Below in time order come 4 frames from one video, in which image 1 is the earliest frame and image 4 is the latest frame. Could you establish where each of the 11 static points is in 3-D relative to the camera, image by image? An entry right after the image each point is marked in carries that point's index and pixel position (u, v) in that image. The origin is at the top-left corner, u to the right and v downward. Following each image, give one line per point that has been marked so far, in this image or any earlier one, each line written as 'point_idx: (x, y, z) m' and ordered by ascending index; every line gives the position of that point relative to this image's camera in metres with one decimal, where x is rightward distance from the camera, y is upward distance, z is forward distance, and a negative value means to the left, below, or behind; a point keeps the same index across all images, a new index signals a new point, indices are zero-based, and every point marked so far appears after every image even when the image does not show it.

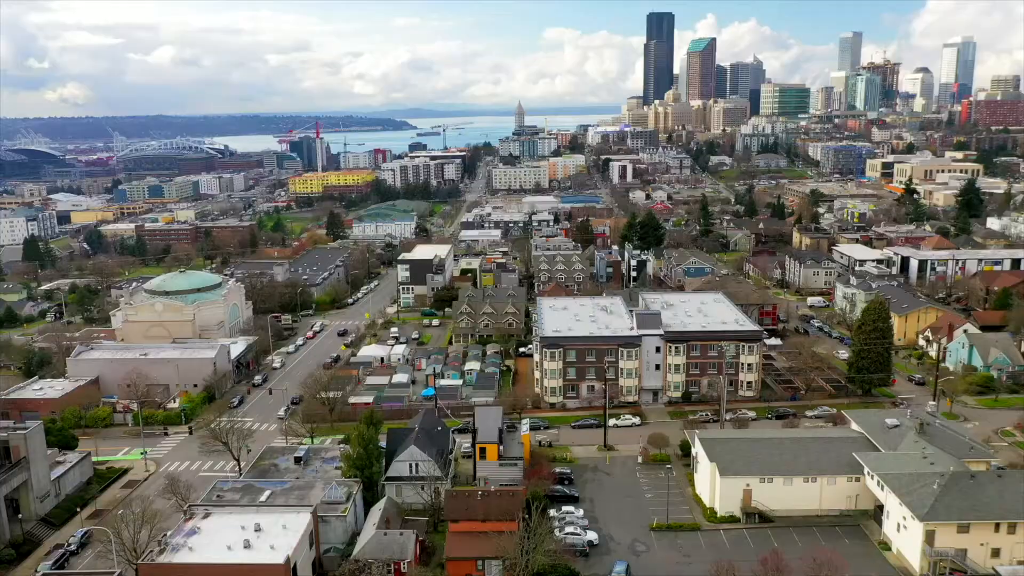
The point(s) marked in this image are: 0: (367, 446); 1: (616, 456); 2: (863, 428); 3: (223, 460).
0: (-2.5, -2.8, +15.7) m
1: (+2.1, -3.4, +18.2) m
2: (+6.2, -2.5, +16.0) m
3: (-6.0, -3.6, +18.8) m
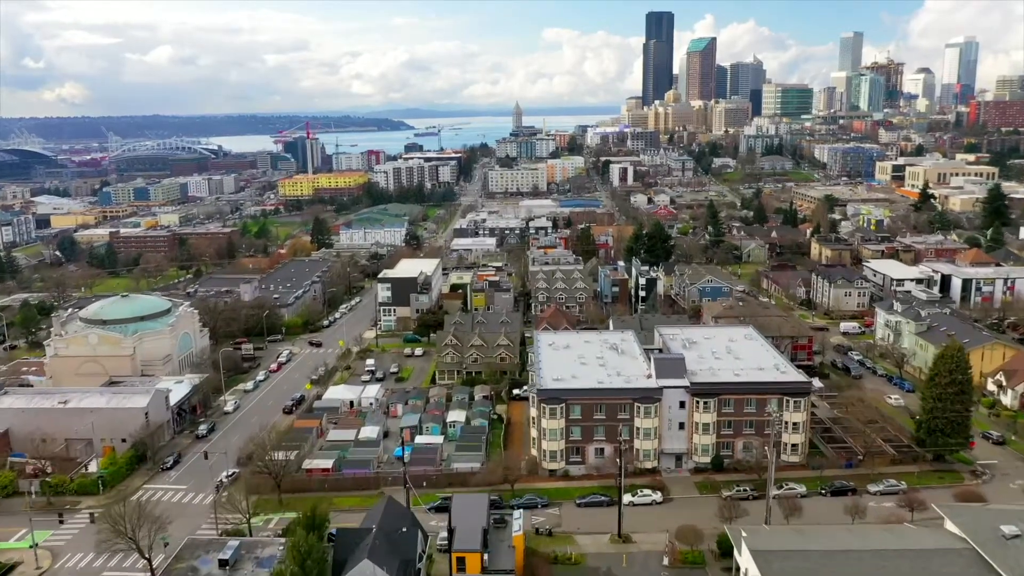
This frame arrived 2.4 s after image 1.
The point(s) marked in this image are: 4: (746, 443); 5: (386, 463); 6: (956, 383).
0: (-2.7, -3.5, +11.7) m
1: (+1.9, -4.2, +14.2) m
2: (+6.1, -3.3, +12.0) m
3: (-6.2, -4.4, +14.8) m
4: (+4.5, -3.0, +17.5) m
5: (-2.6, -3.6, +18.6) m
6: (+8.3, -1.8, +16.9) m
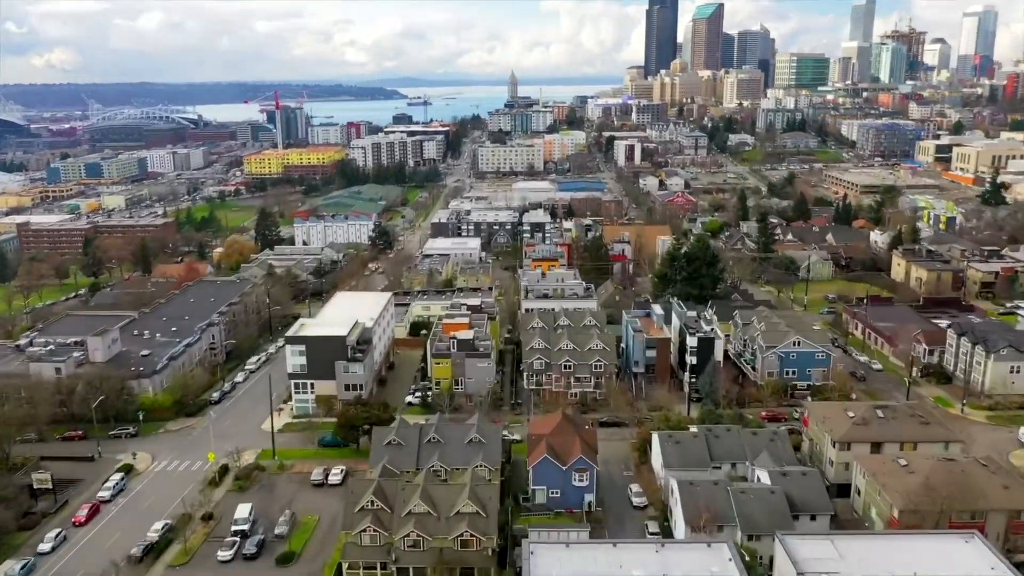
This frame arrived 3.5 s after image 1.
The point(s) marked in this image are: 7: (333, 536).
0: (-3.1, -5.8, +0.3) m
1: (+1.6, -6.3, +2.9) m
2: (+5.7, -5.5, +0.7) m
3: (-6.6, -6.5, +3.4) m
4: (+4.2, -5.1, +6.1) m
5: (-3.0, -5.6, +7.2) m
6: (+7.9, -3.9, +5.5) m
7: (-3.0, -4.1, +15.4) m
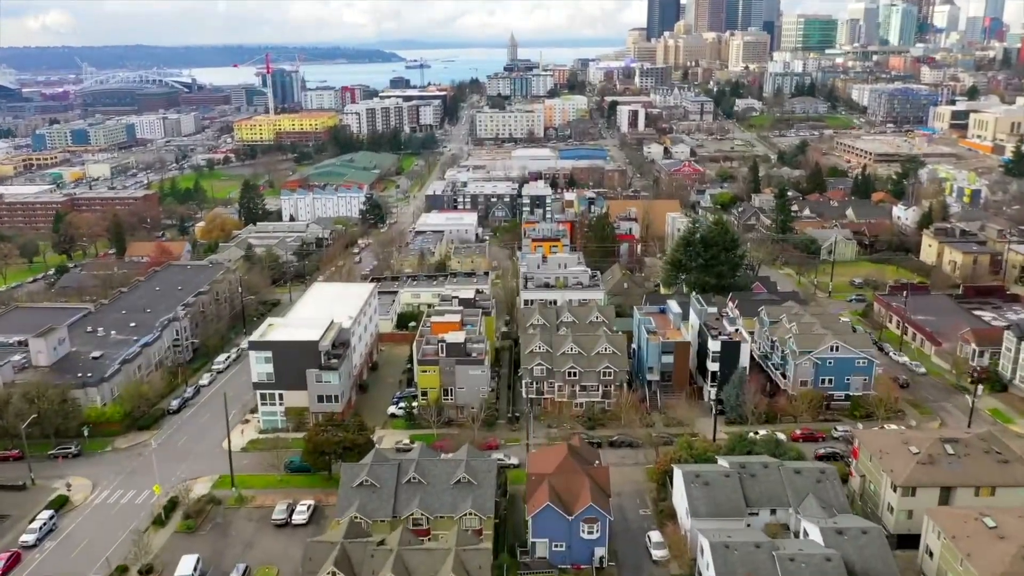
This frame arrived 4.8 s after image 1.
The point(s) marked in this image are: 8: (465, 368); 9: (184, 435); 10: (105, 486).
0: (-3.1, -6.5, -2.2) m
1: (+1.5, -7.0, +0.4) m
2: (+5.6, -6.3, -1.9) m
3: (-6.7, -7.1, +0.9) m
4: (+4.1, -5.6, +3.6) m
5: (-3.1, -6.1, +4.7) m
6: (+7.9, -4.4, +3.0) m
7: (-3.1, -4.3, +12.9) m
8: (-1.0, -1.7, +18.7) m
9: (-6.8, -3.0, +18.9) m
10: (-7.4, -3.7, +16.6) m
